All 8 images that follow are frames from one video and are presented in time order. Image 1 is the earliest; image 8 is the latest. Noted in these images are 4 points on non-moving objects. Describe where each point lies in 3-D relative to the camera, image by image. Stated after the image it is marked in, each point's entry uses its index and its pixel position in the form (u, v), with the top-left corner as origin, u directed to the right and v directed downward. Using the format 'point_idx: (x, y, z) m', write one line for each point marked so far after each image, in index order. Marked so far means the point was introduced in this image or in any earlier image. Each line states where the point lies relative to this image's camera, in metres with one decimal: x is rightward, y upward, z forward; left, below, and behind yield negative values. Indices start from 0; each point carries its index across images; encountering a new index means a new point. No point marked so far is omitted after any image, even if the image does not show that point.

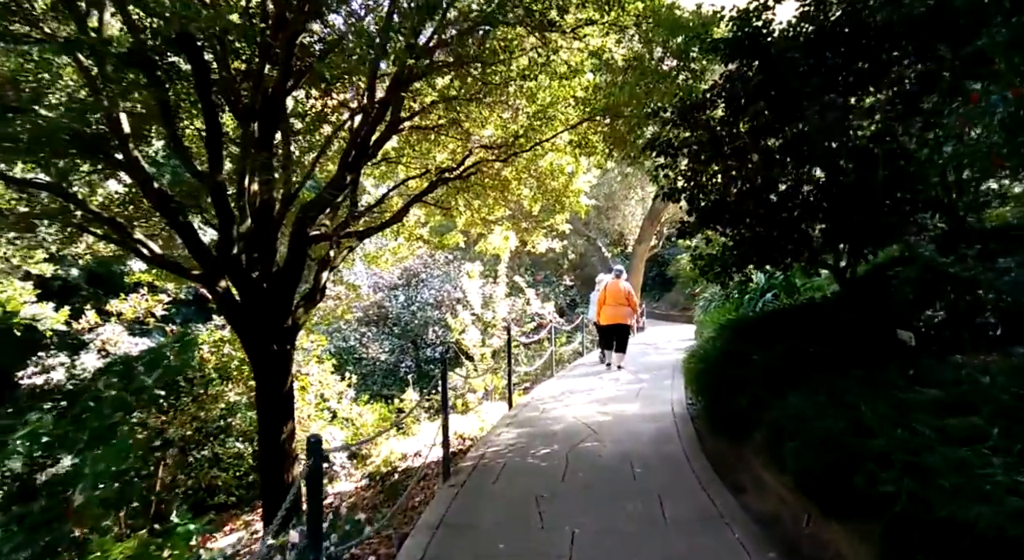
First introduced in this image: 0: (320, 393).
0: (-2.4, -1.4, +9.4) m
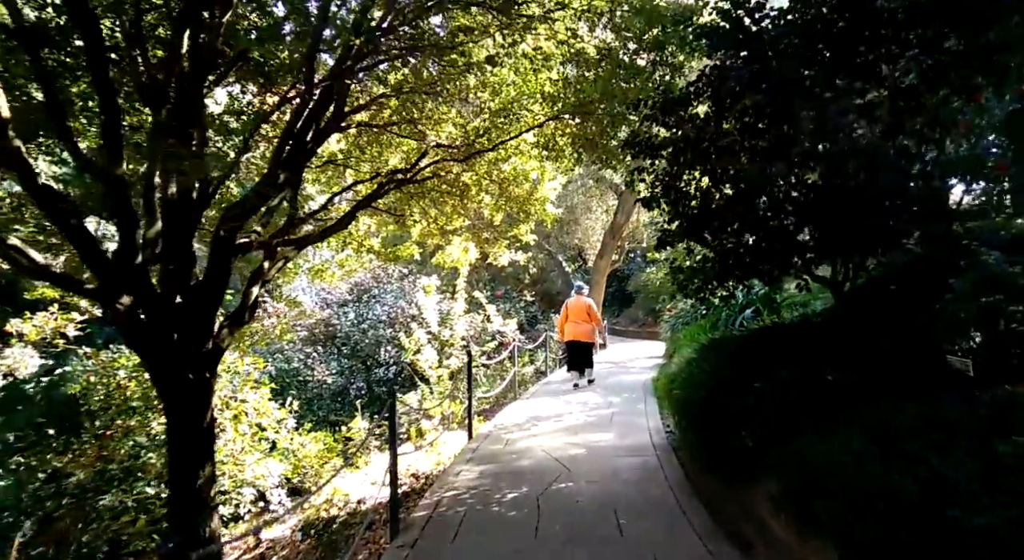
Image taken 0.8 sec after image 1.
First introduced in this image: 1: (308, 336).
0: (-2.8, -1.6, +8.4) m
1: (-3.1, -0.8, +11.6) m
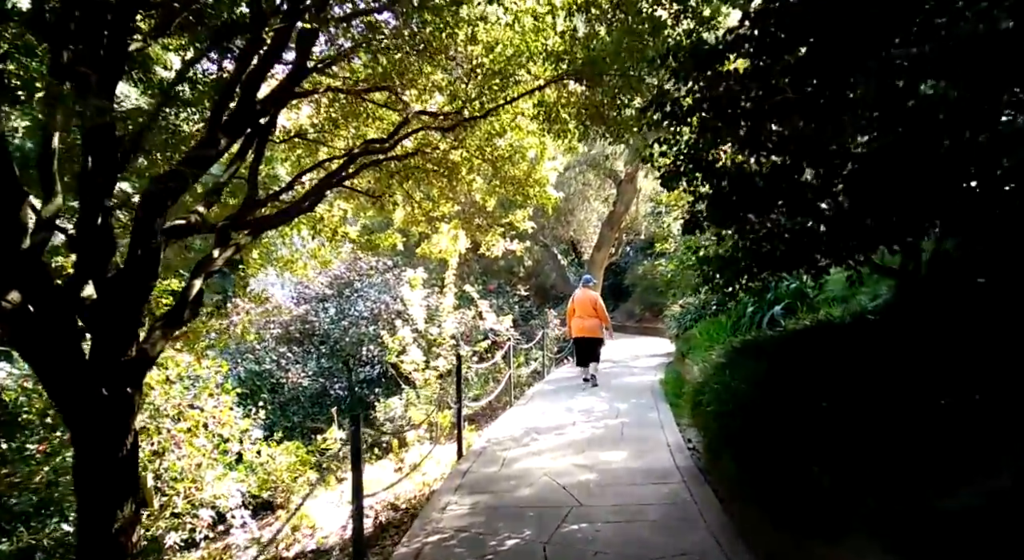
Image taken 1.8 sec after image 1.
0: (-2.8, -1.5, +7.4) m
1: (-3.2, -0.7, +10.5) m
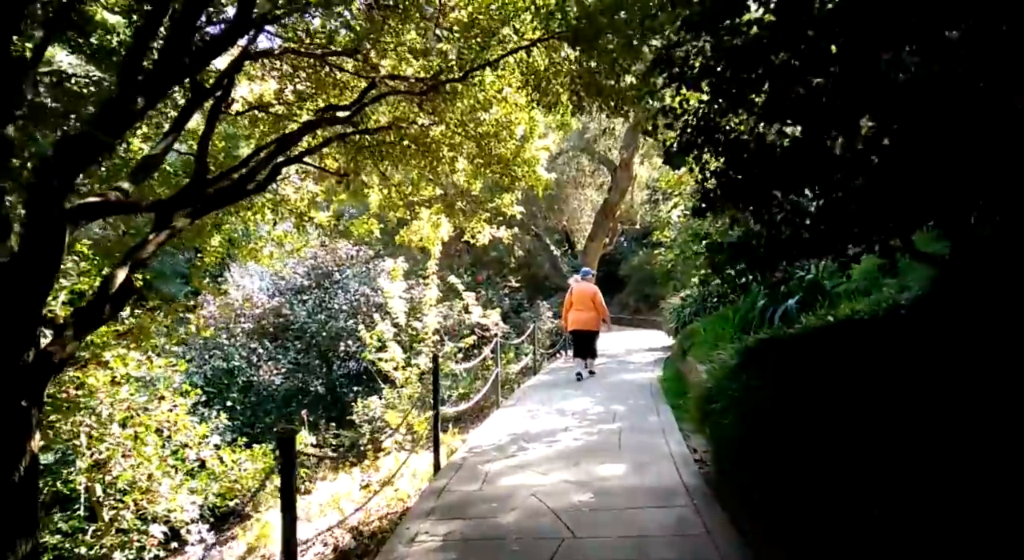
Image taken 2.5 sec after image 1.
0: (-3.0, -1.4, +6.7) m
1: (-3.3, -0.6, +9.8) m
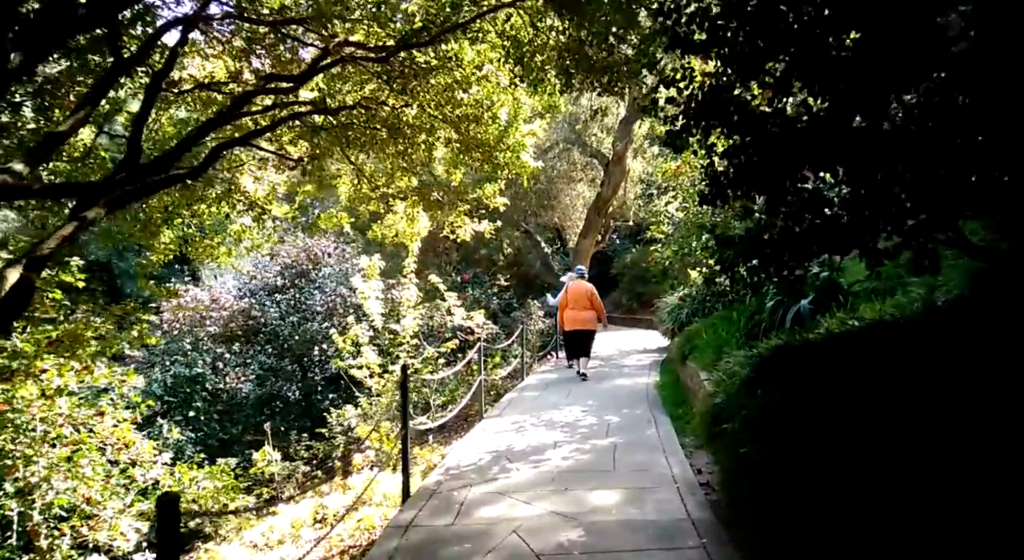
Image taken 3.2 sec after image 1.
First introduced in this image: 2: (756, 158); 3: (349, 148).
0: (-3.1, -1.4, +6.1) m
1: (-3.5, -0.6, +9.2) m
2: (+1.1, +0.5, +3.2) m
3: (-1.3, +1.0, +6.0) m
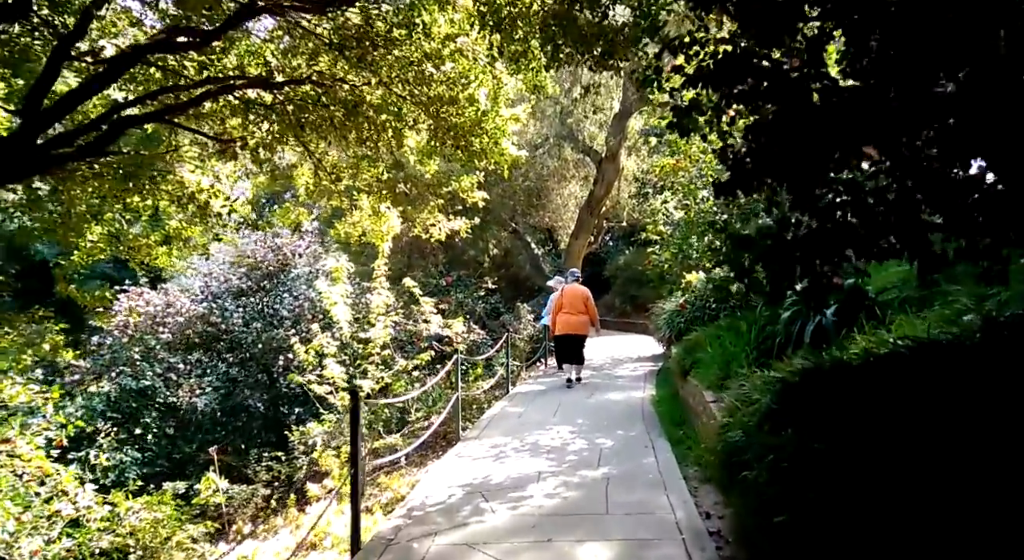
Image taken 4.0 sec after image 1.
0: (-3.3, -1.4, +5.3) m
1: (-3.7, -0.7, +8.4) m
2: (+1.0, +0.5, +2.4) m
3: (-1.4, +1.0, +5.2) m
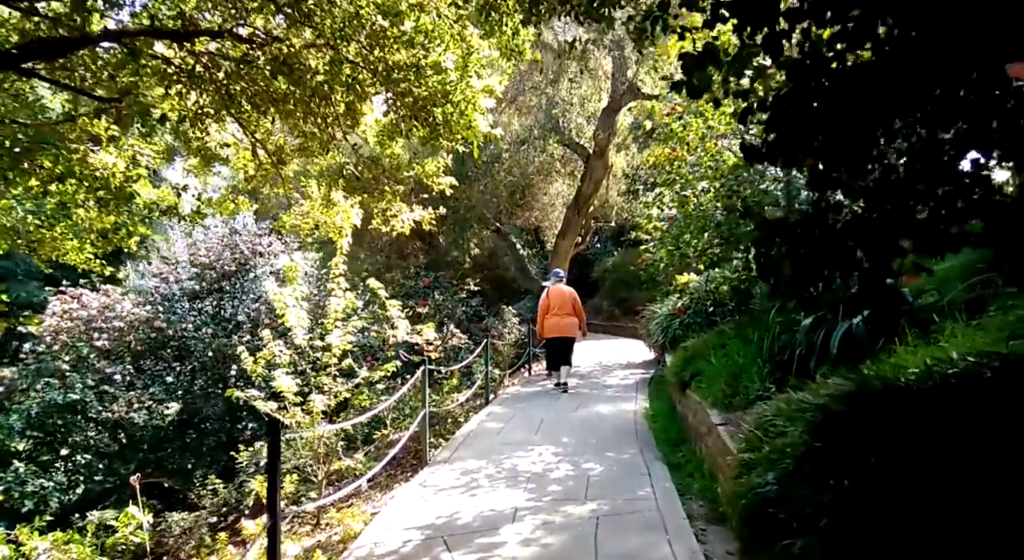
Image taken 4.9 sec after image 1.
0: (-3.4, -1.4, +4.4) m
1: (-3.9, -0.7, +7.5) m
2: (+0.8, +0.5, +1.6) m
3: (-1.6, +1.0, +4.4) m
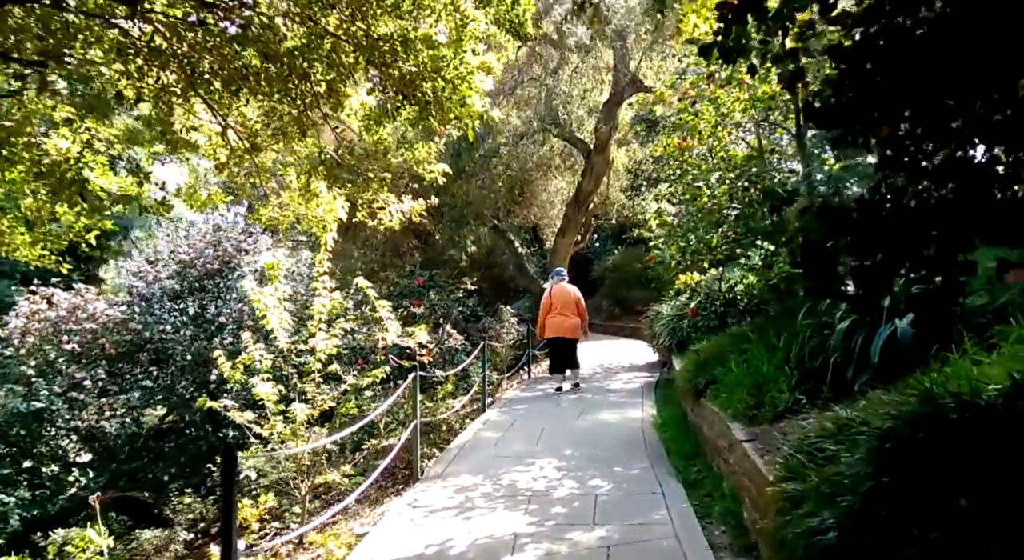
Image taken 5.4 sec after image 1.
0: (-3.4, -1.4, +3.9) m
1: (-3.9, -0.6, +7.0) m
2: (+0.9, +0.5, +1.1) m
3: (-1.6, +1.0, +3.9) m
